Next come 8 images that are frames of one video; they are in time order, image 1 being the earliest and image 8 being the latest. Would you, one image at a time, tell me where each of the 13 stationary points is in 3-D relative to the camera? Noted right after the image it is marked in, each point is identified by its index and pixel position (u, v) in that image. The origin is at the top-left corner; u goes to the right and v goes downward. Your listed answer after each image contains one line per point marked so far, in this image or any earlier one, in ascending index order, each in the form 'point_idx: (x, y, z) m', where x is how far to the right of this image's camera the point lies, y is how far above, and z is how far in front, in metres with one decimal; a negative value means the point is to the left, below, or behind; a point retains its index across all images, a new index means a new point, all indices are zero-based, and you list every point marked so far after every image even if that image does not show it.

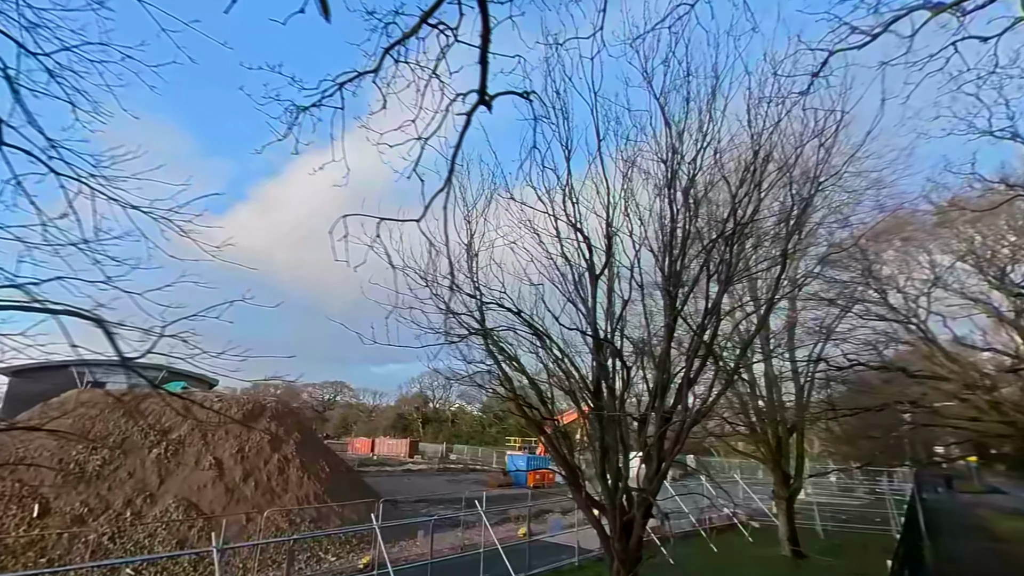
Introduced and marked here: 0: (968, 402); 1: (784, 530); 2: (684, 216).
0: (+6.5, -1.7, +7.4) m
1: (+5.1, -4.6, +9.8) m
2: (+1.4, +0.6, +4.3) m
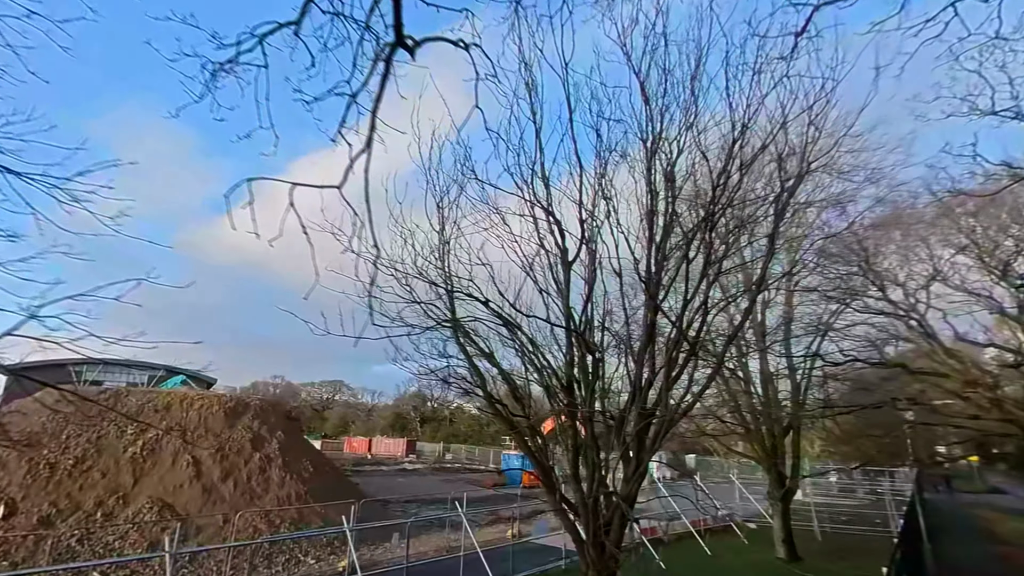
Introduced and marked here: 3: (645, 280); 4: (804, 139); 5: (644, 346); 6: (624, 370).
0: (+6.3, -1.6, +7.1) m
1: (+4.9, -4.5, +9.5) m
2: (+1.2, +0.7, +4.0) m
3: (+1.0, +0.1, +4.1) m
4: (+2.3, +1.2, +4.2) m
5: (+1.1, -0.5, +4.1) m
6: (+0.9, -0.7, +4.3) m
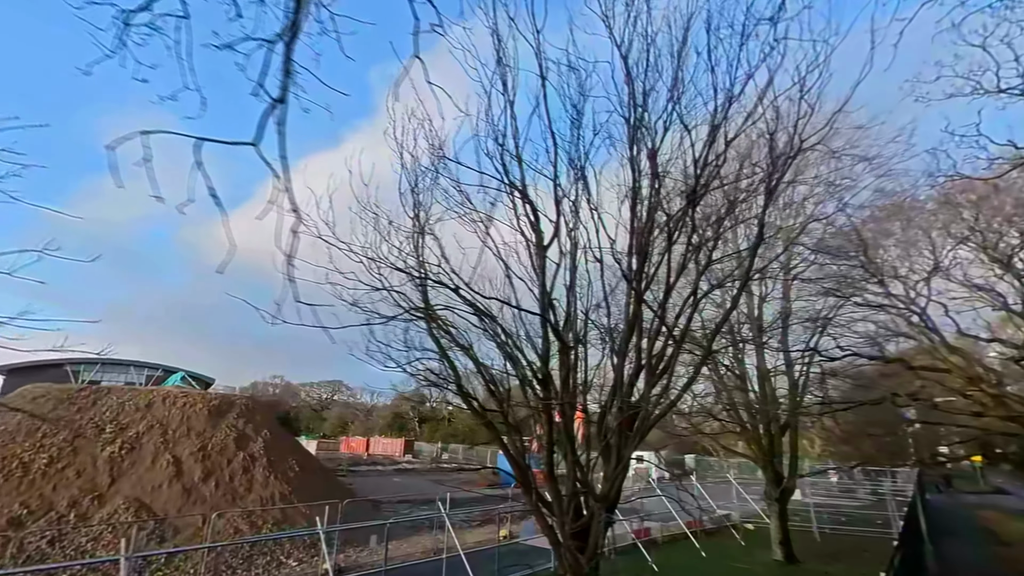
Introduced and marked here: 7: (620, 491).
0: (+6.1, -1.5, +6.9) m
1: (+4.7, -4.4, +9.3) m
2: (+1.0, +0.8, +3.8) m
3: (+0.9, +0.2, +3.8) m
4: (+2.2, +1.3, +3.9) m
5: (+0.9, -0.4, +3.9) m
6: (+0.7, -0.6, +4.0) m
7: (+0.8, -1.5, +3.8) m
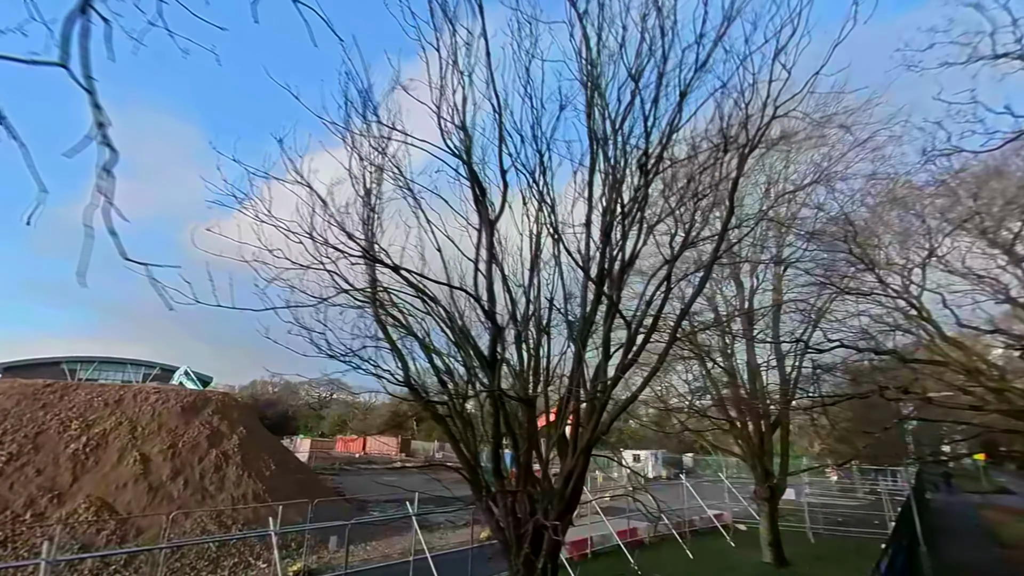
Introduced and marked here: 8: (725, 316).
0: (+5.8, -1.3, +6.5) m
1: (+4.4, -4.3, +9.0) m
2: (+0.6, +0.9, +3.5) m
3: (+0.5, +0.3, +3.5) m
4: (+1.8, +1.4, +3.6) m
5: (+0.5, -0.3, +3.5) m
6: (+0.4, -0.5, +3.7) m
7: (+0.5, -1.3, +3.5) m
8: (+3.4, -0.4, +8.3) m
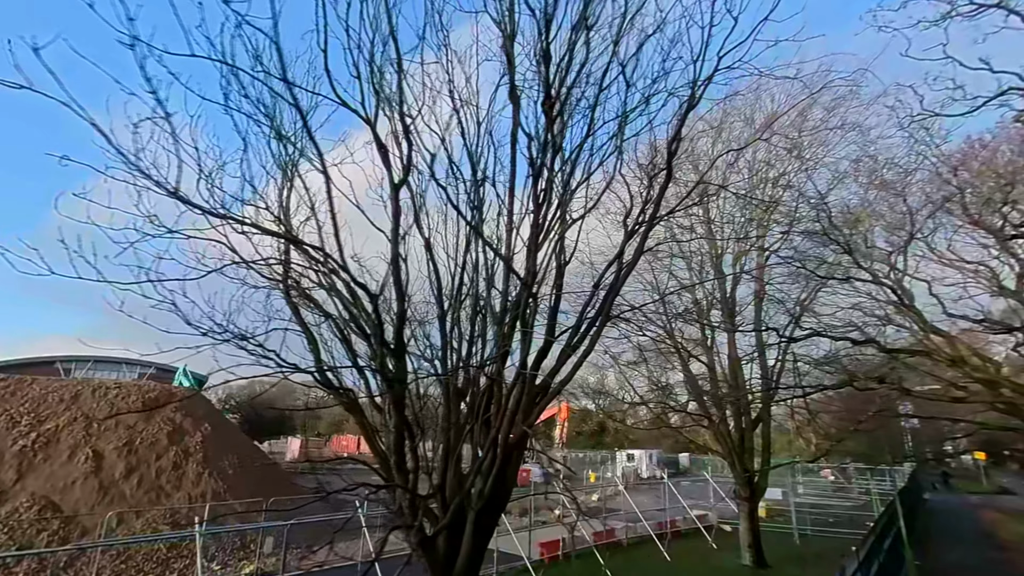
0: (+5.3, -1.2, +6.1) m
1: (+3.9, -4.2, +8.6) m
2: (+0.1, +1.1, +3.1) m
3: (0.0, +0.4, +3.2) m
4: (+1.3, +1.6, +3.3) m
5: (0.0, -0.1, +3.2) m
6: (-0.1, -0.3, +3.4) m
7: (0.0, -1.2, +3.1) m
8: (+2.9, -0.3, +7.9) m
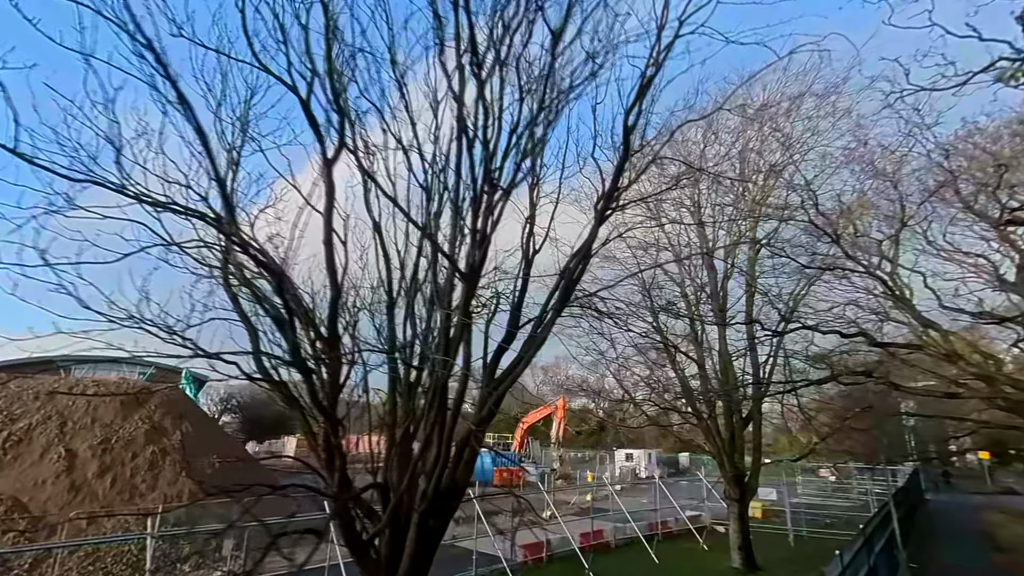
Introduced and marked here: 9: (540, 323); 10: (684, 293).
0: (+5.1, -1.1, +5.9) m
1: (+3.7, -4.1, +8.3) m
2: (-0.1, +1.1, +2.9) m
3: (-0.3, +0.5, +3.0) m
4: (+1.0, +1.7, +3.0) m
5: (-0.3, 0.0, +3.0) m
6: (-0.4, -0.2, +3.2) m
7: (-0.3, -1.1, +2.9) m
8: (+2.7, -0.2, +7.7) m
9: (+0.2, -0.2, +3.4) m
10: (+2.5, -0.1, +7.6) m
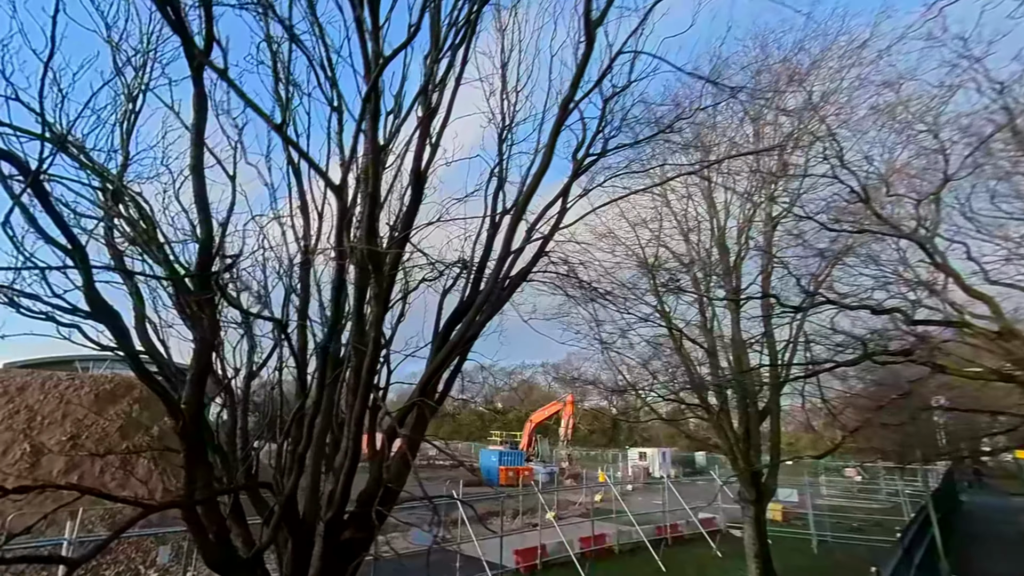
0: (+4.9, -0.8, +5.1) m
1: (+3.6, -3.8, +7.6) m
2: (-0.4, +1.4, +2.3) m
3: (-0.5, +0.8, +2.3) m
4: (+0.8, +1.9, +2.4) m
5: (-0.5, +0.2, +2.4) m
6: (-0.6, 0.0, +2.5) m
7: (-0.6, -0.9, +2.3) m
8: (+2.6, +0.1, +7.0) m
9: (-0.1, 0.0, +2.8) m
10: (+2.4, +0.2, +6.9) m
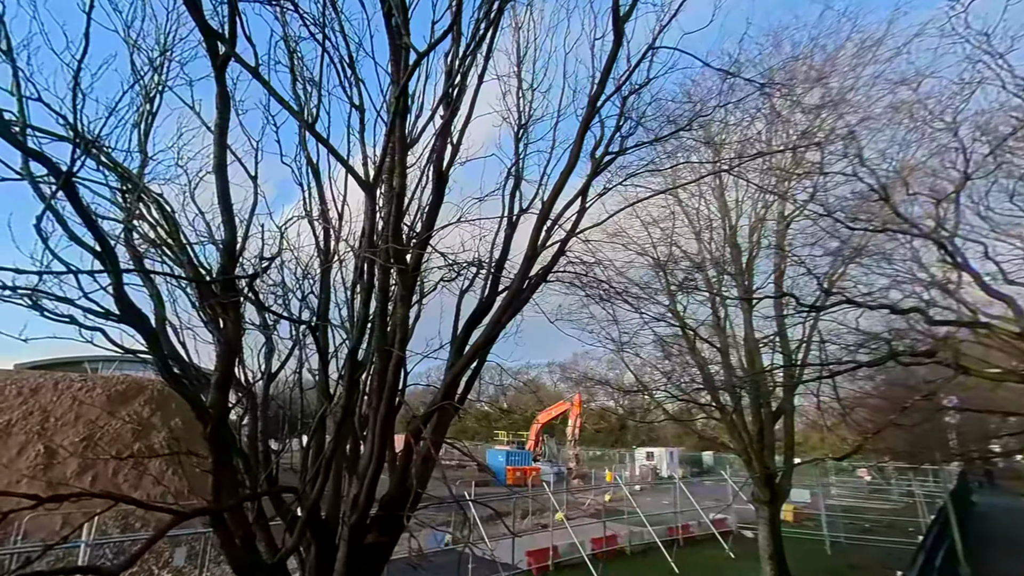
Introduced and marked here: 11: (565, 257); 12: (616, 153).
0: (+5.0, -0.8, +5.0) m
1: (+3.8, -3.8, +7.5) m
2: (-0.3, +1.4, +2.2) m
3: (-0.4, +0.7, +2.3) m
4: (+0.9, +1.9, +2.3) m
5: (-0.4, +0.2, +2.3) m
6: (-0.5, 0.0, +2.5) m
7: (-0.5, -0.9, +2.2) m
8: (+2.7, +0.1, +6.9) m
9: (0.0, 0.0, +2.8) m
10: (+2.6, +0.2, +6.9) m
11: (+0.3, +0.2, +3.1) m
12: (+0.7, +0.9, +3.3) m
